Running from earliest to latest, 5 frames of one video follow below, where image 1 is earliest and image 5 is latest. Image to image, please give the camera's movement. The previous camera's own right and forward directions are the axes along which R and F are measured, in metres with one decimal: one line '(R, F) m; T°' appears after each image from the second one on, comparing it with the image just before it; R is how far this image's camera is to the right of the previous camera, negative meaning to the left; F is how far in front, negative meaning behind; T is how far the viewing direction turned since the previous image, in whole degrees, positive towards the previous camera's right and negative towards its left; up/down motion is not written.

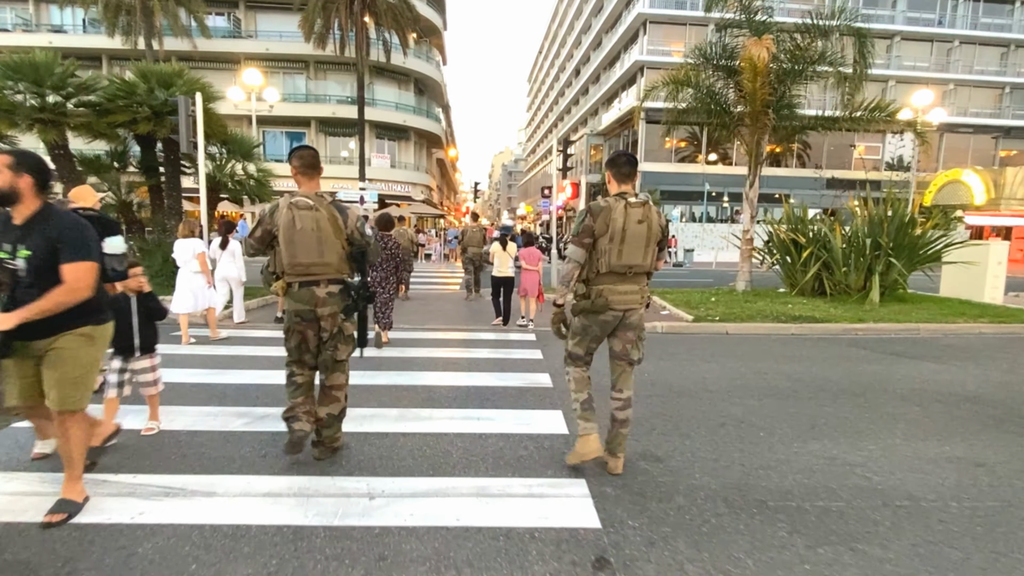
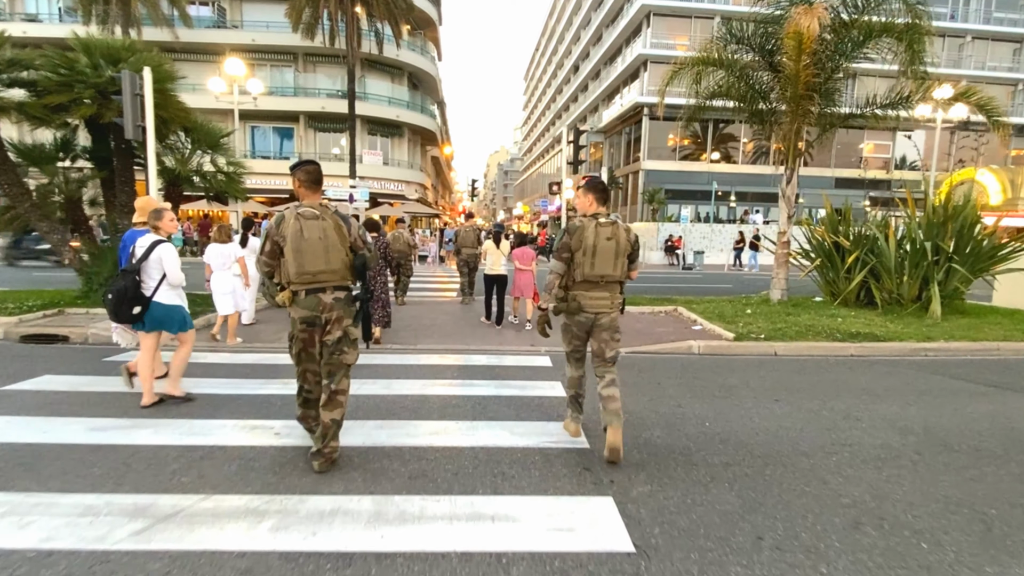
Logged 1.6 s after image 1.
(-0.2, +1.4) m; +1°
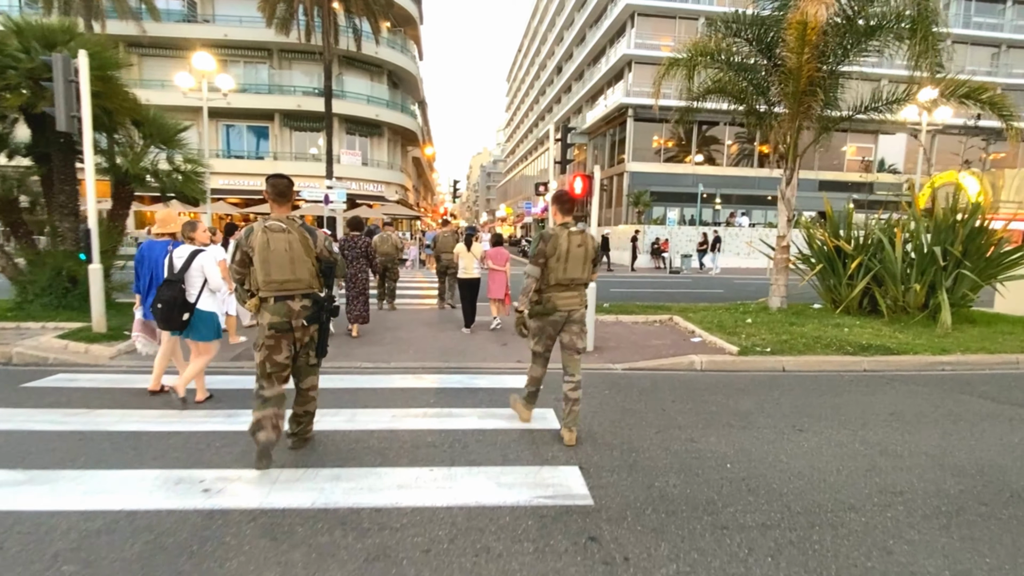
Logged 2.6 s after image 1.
(0.0, +0.7) m; +2°
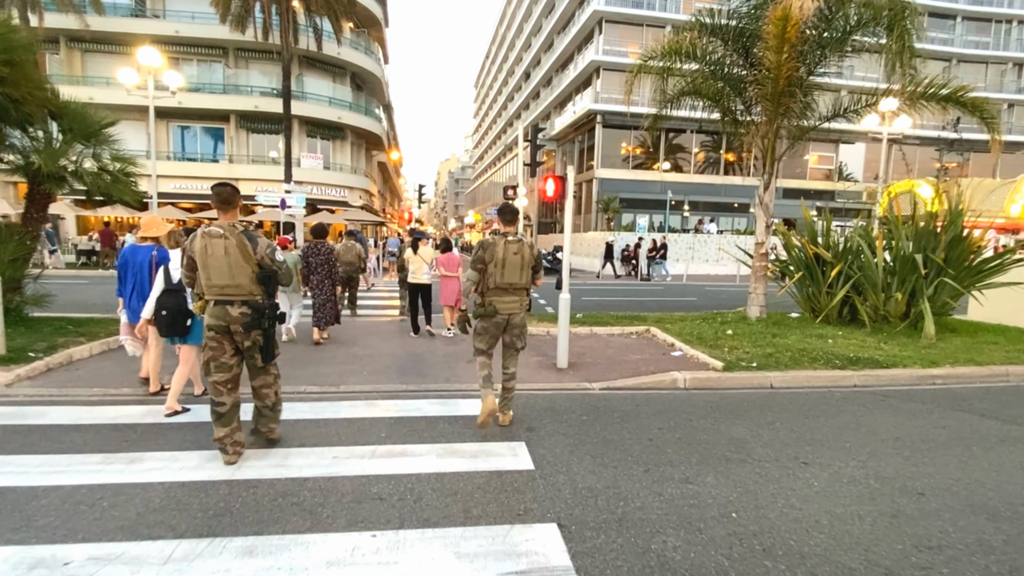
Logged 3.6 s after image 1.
(0.0, +0.7) m; +3°
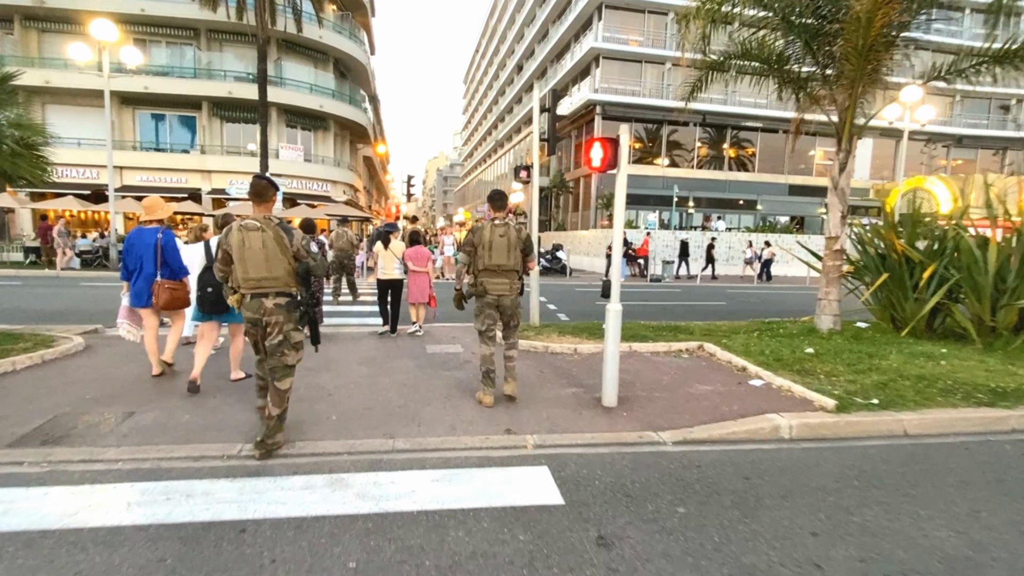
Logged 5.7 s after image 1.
(-0.4, +1.9) m; +1°
